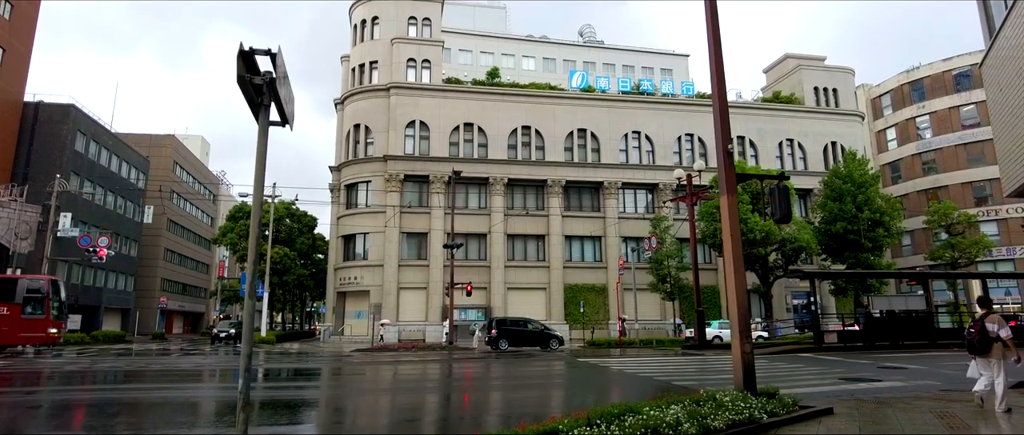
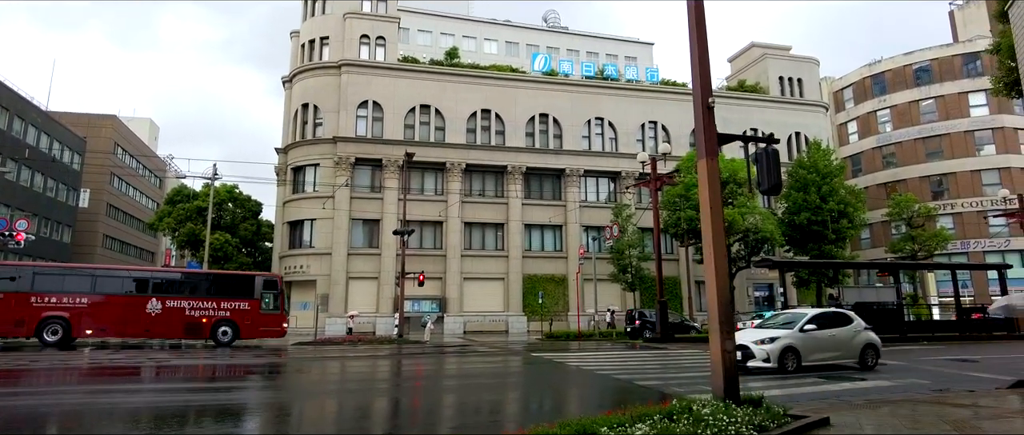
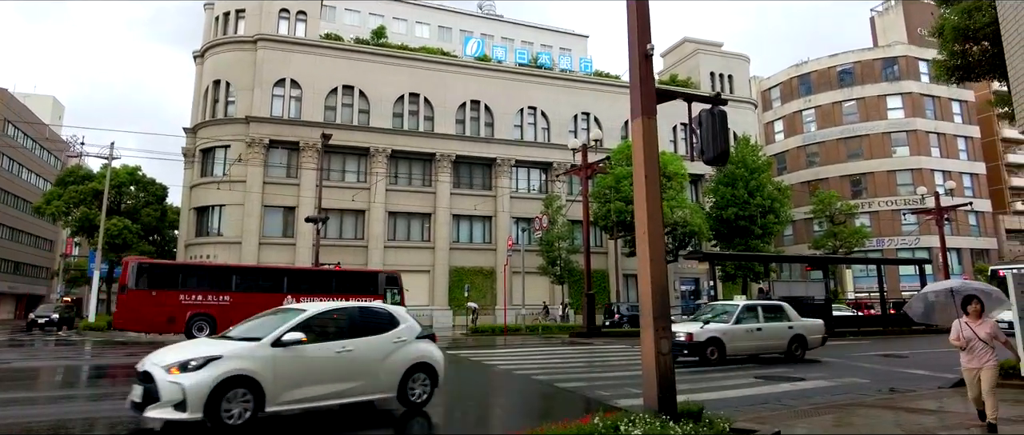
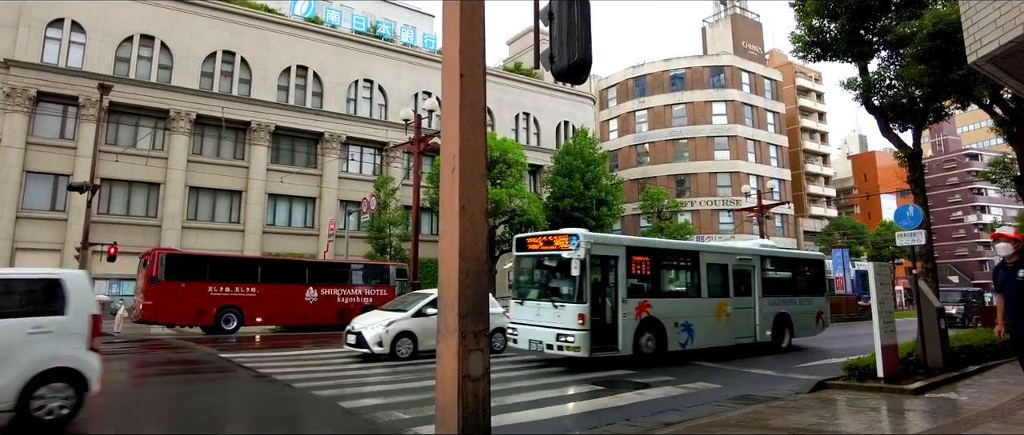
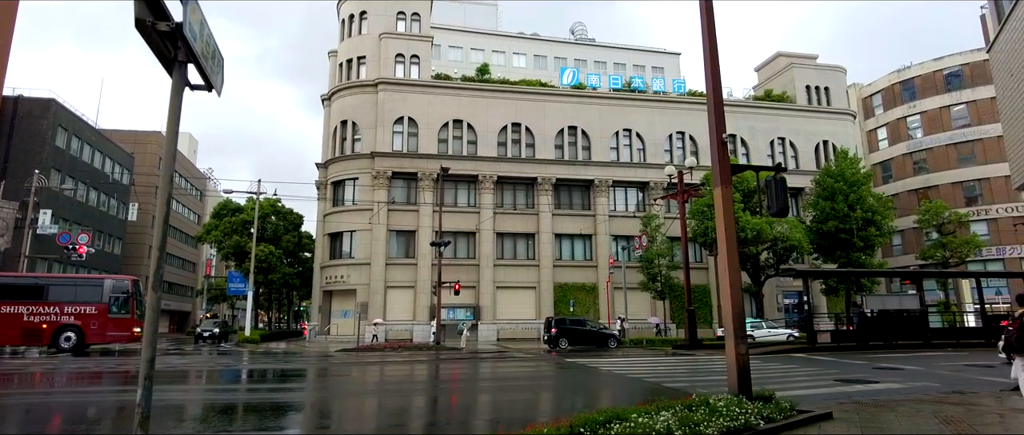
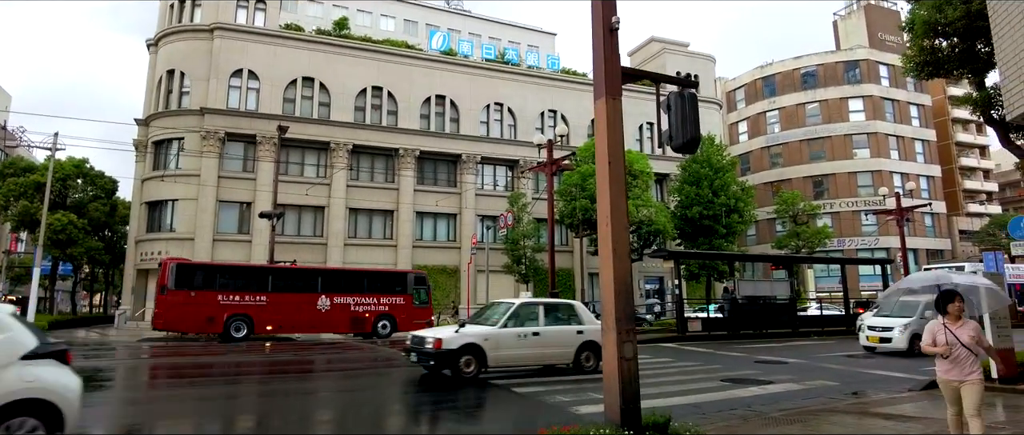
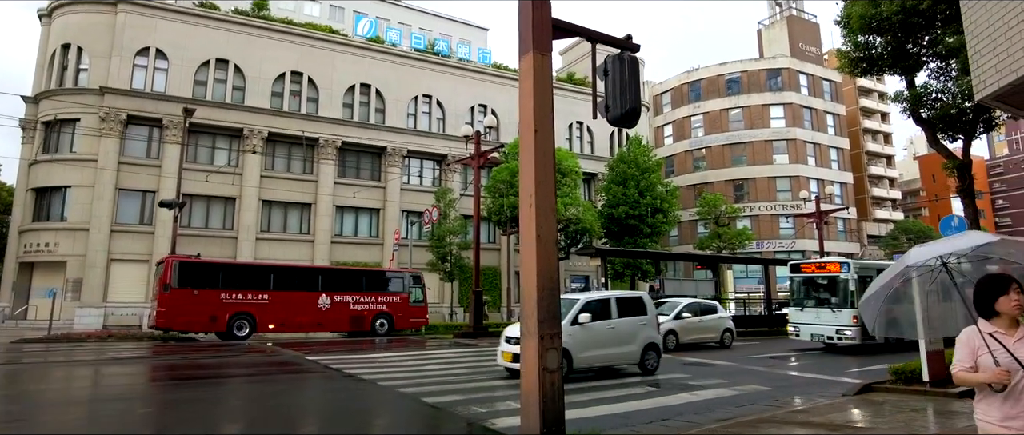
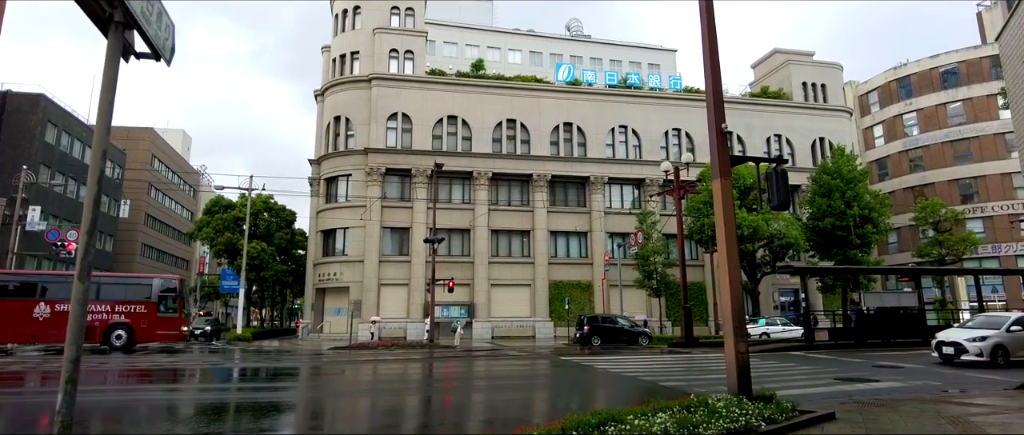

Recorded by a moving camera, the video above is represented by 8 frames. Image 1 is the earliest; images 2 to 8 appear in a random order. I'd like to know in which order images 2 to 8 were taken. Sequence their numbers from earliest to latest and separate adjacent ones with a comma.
5, 8, 2, 3, 6, 7, 4
